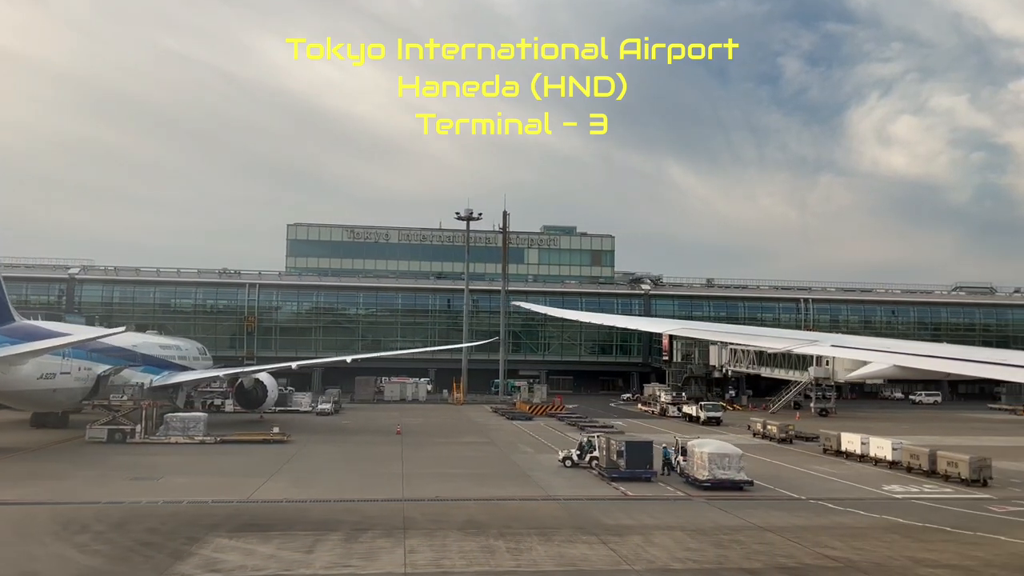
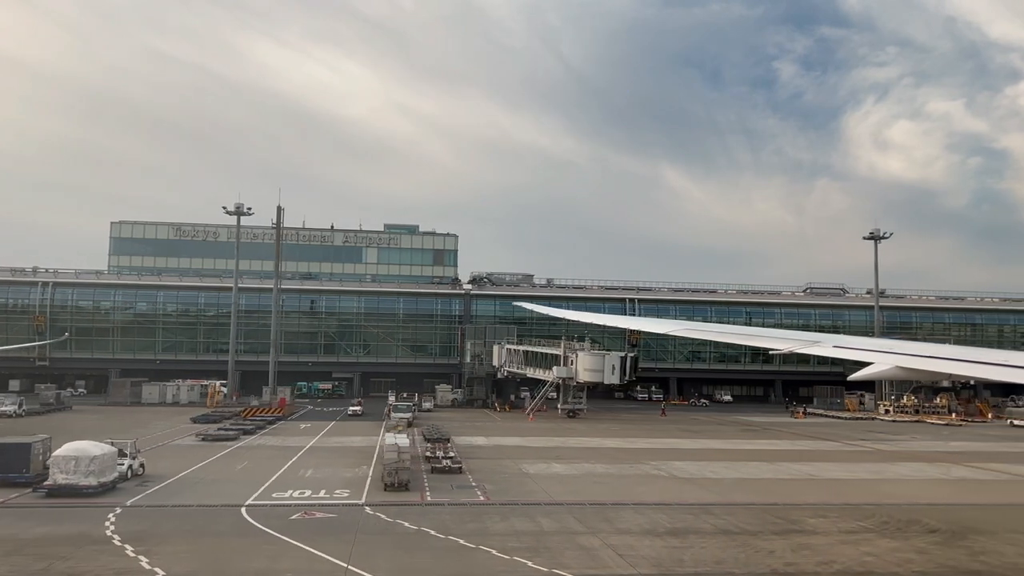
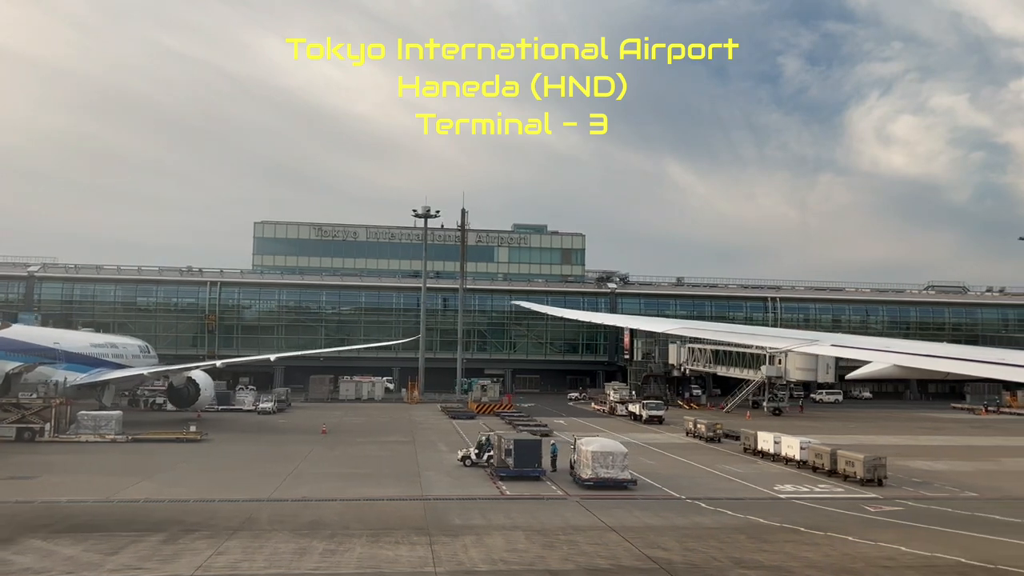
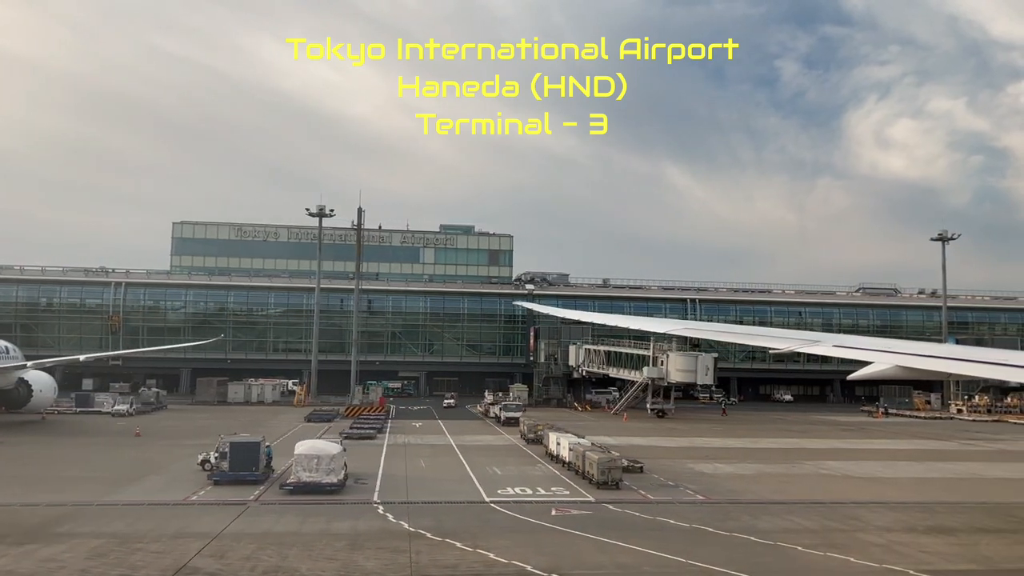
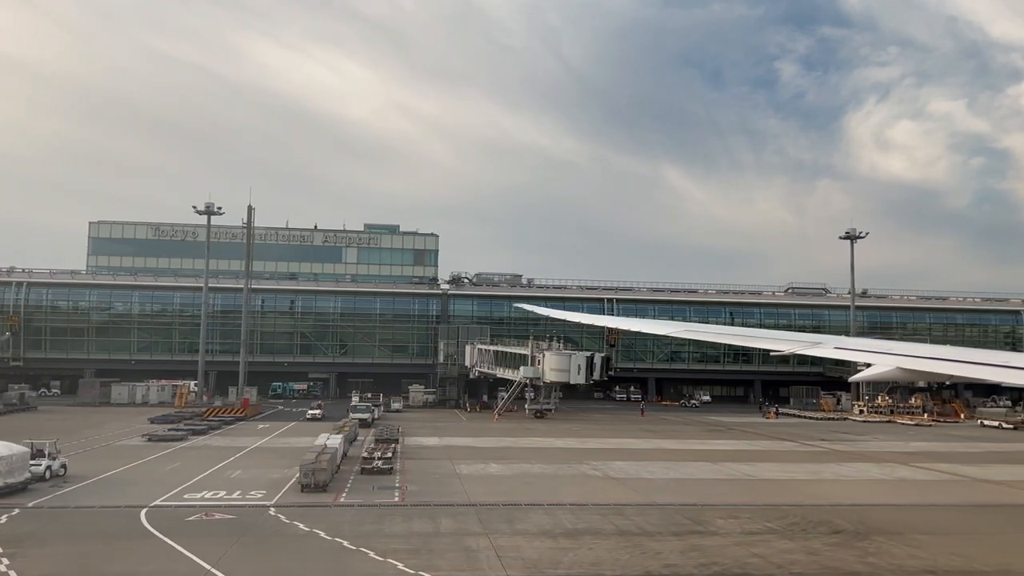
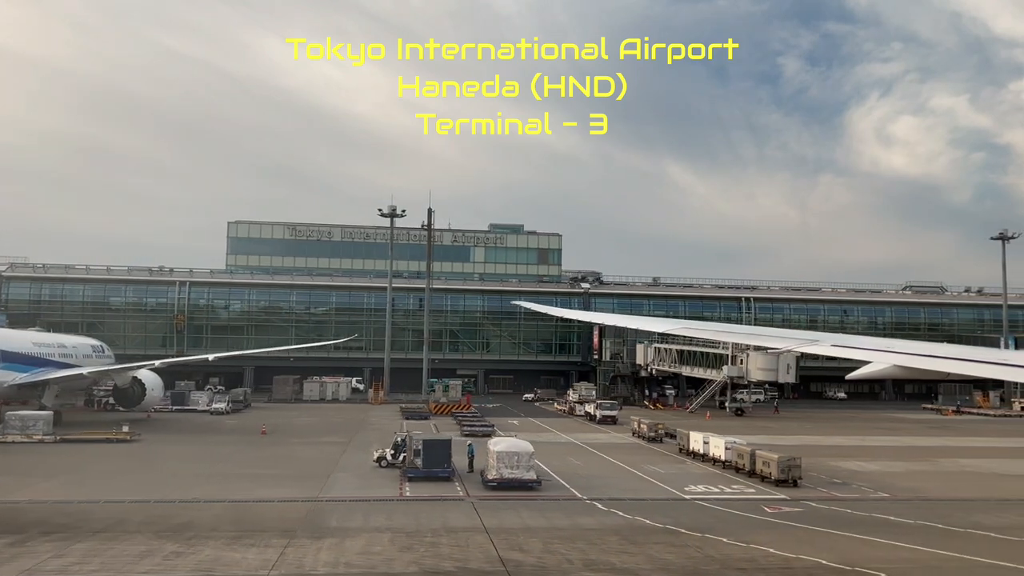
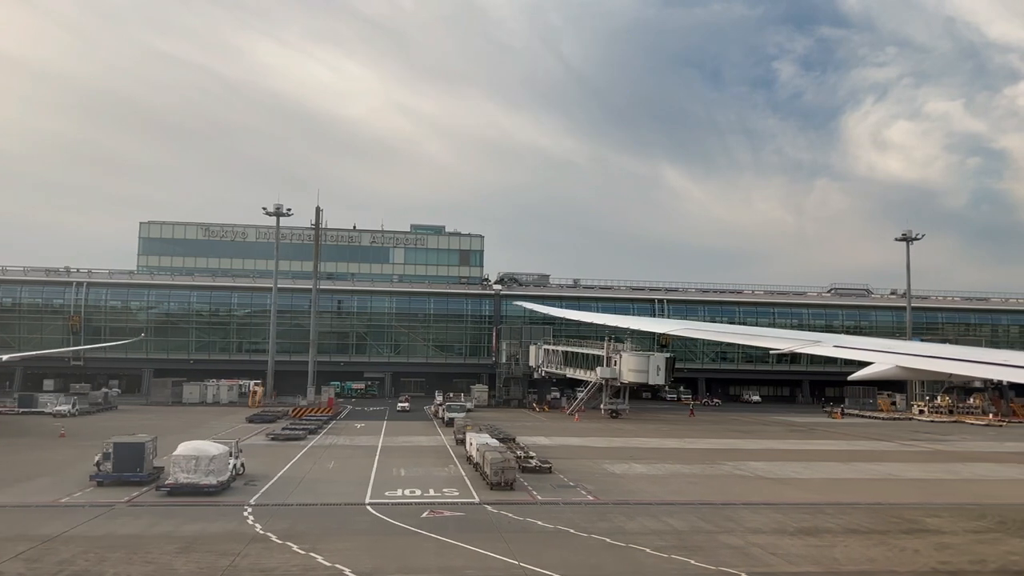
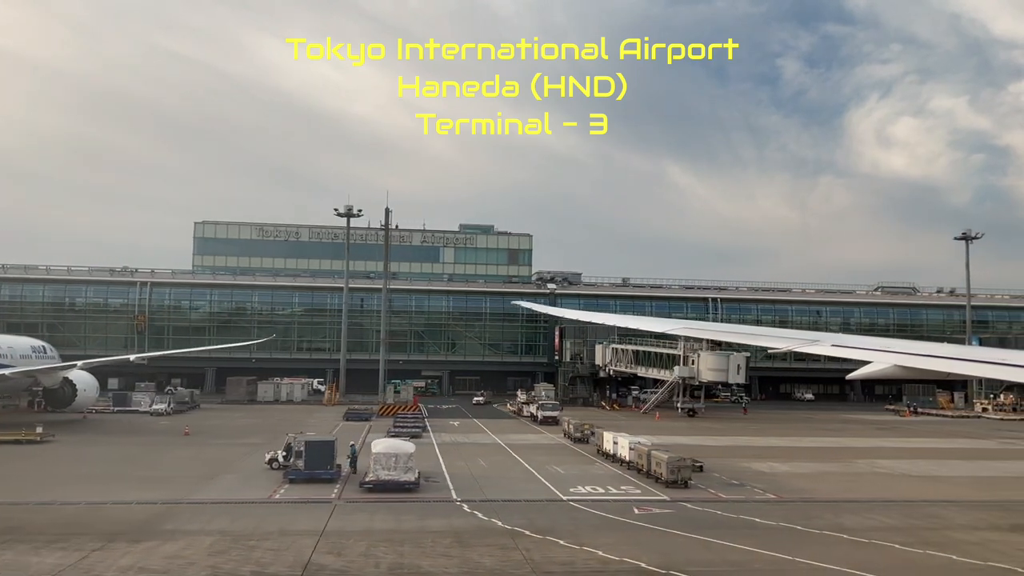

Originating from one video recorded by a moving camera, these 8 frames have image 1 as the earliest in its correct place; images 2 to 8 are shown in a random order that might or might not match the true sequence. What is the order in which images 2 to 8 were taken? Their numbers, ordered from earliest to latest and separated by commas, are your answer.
3, 6, 8, 4, 7, 2, 5
